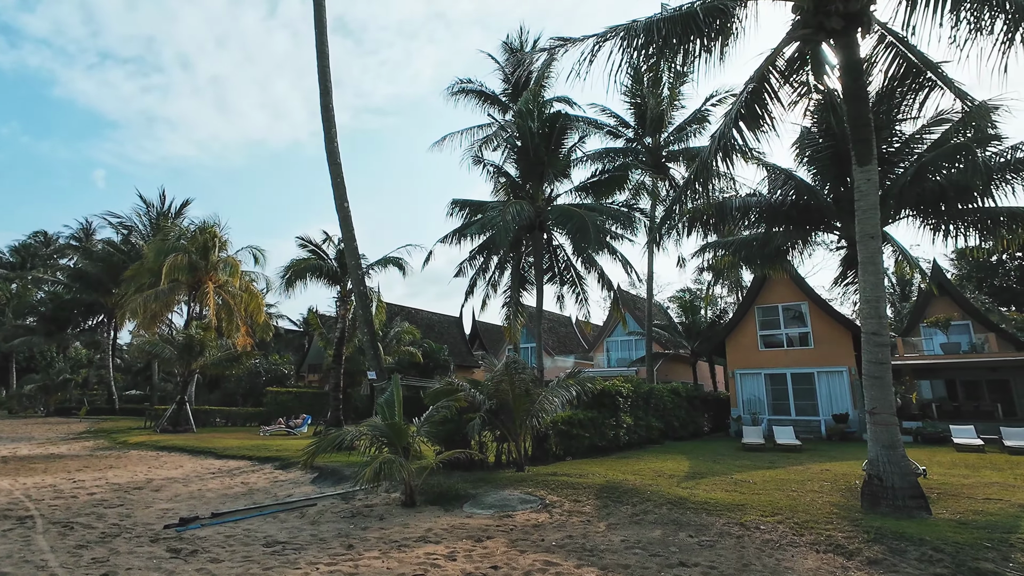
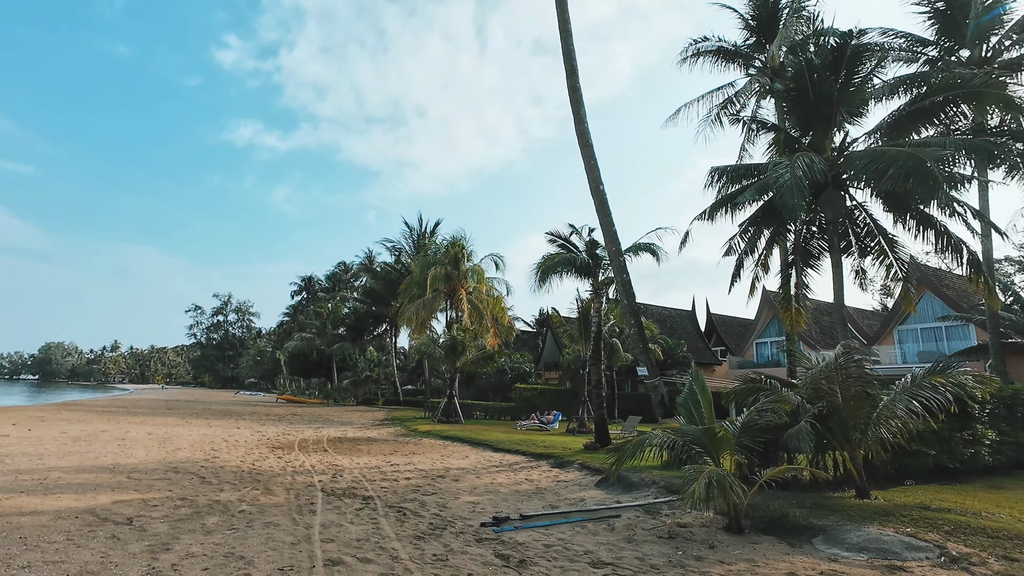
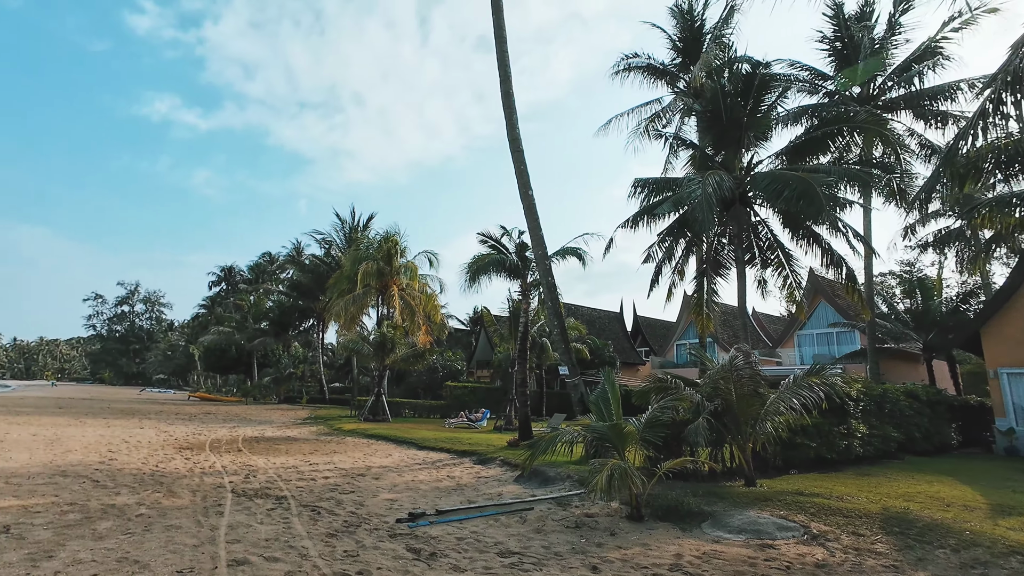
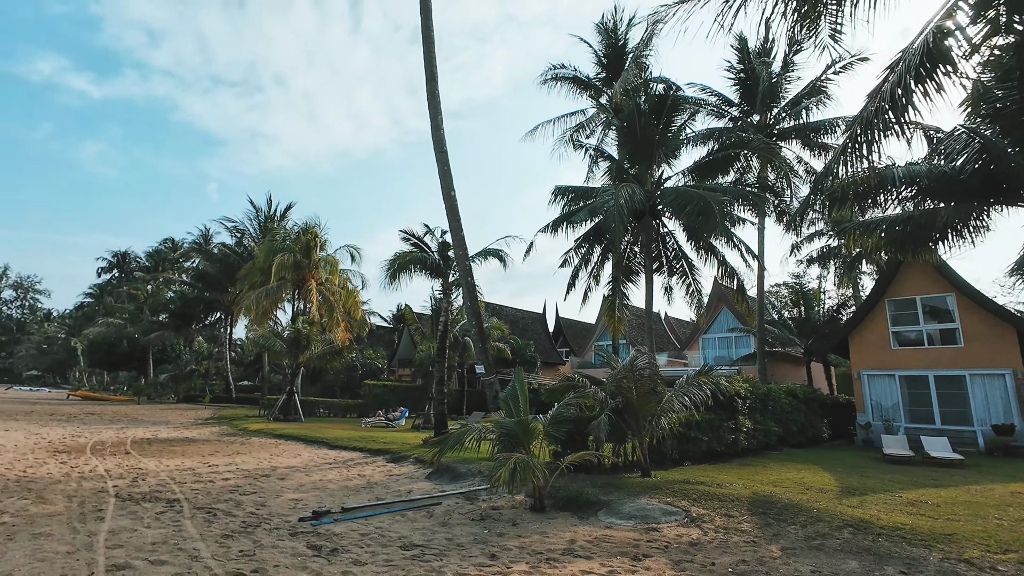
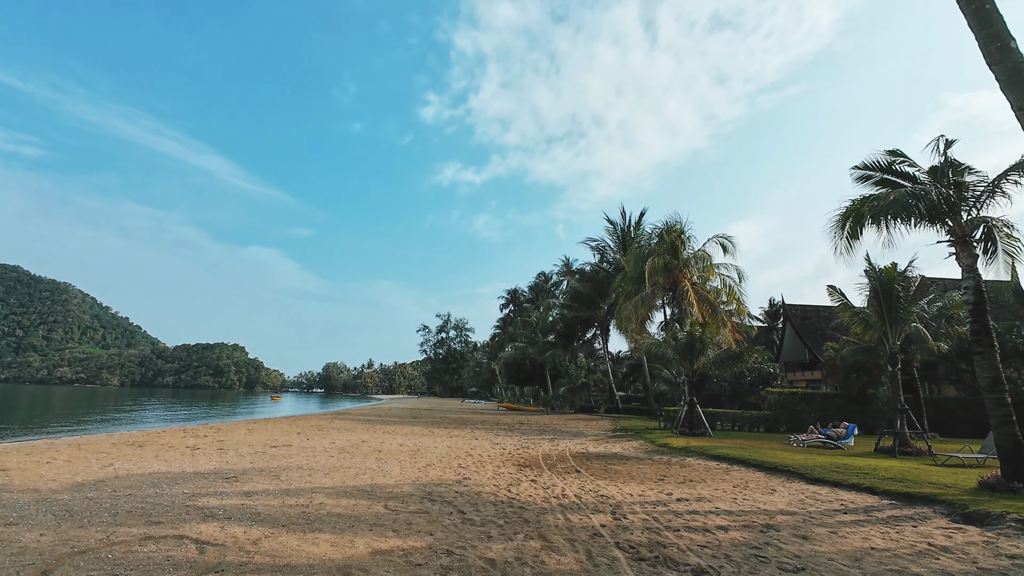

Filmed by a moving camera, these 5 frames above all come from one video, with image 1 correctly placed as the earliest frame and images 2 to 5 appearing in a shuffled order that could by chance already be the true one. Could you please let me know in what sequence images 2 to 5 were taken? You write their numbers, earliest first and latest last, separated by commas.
4, 3, 2, 5
